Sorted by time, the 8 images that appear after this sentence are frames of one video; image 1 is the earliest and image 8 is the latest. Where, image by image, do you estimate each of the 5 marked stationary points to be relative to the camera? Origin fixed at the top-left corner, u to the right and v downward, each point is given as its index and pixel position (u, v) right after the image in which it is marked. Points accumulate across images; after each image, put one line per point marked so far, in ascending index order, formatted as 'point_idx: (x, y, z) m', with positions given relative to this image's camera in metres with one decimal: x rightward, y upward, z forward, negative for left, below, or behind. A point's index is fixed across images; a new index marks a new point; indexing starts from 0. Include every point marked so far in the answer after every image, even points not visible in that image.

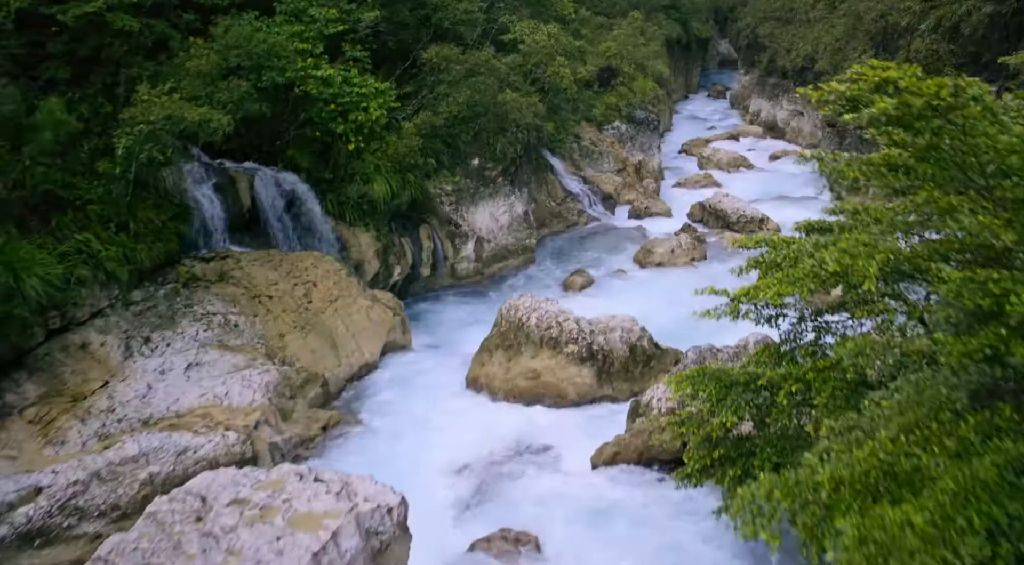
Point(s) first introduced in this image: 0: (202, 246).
0: (-5.5, +0.6, +13.5) m
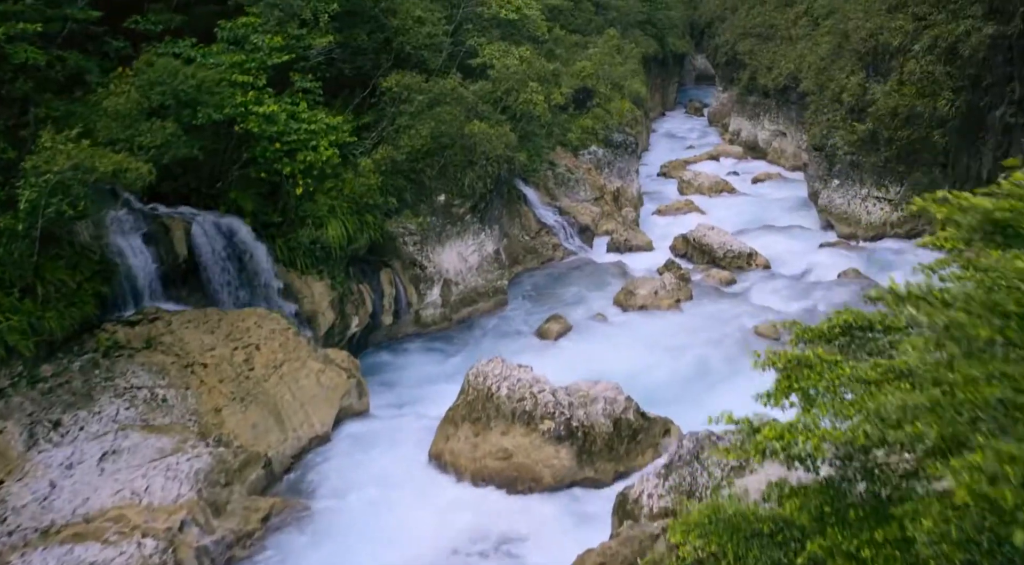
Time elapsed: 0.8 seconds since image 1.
0: (-6.0, -0.4, +11.9) m
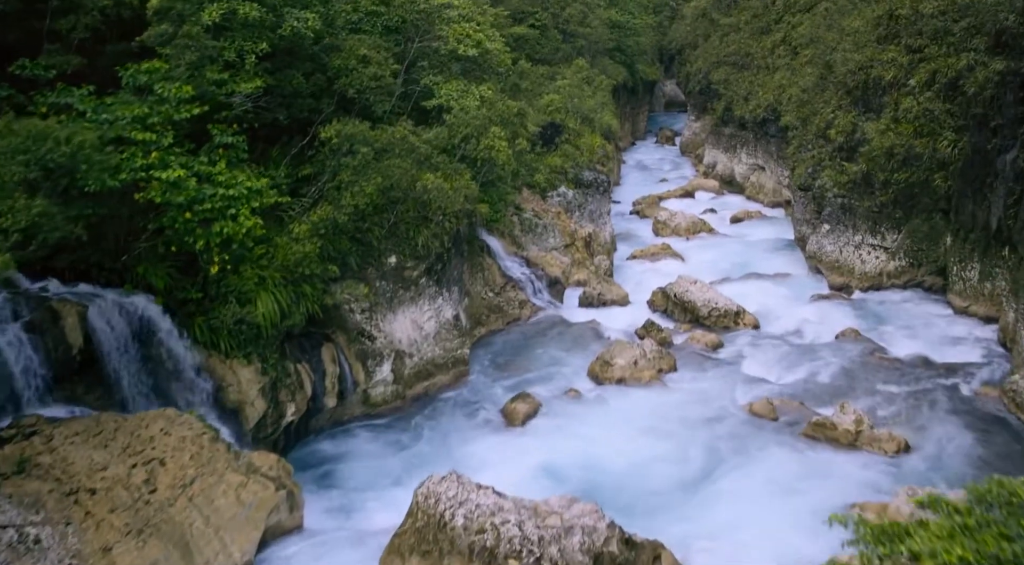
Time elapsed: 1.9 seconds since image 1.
0: (-6.5, -1.7, +9.8) m
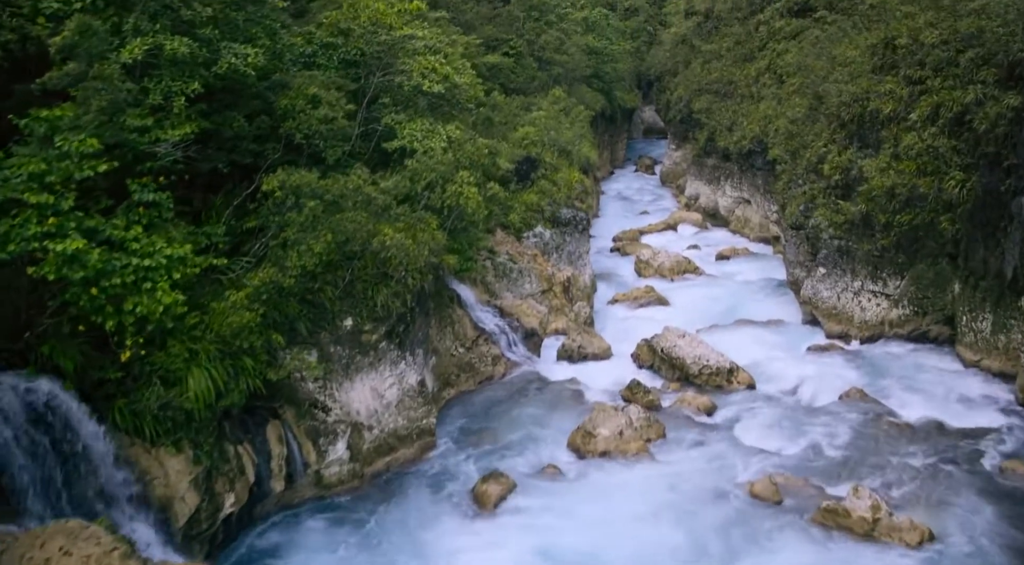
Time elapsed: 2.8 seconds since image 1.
0: (-6.9, -2.7, +8.0) m
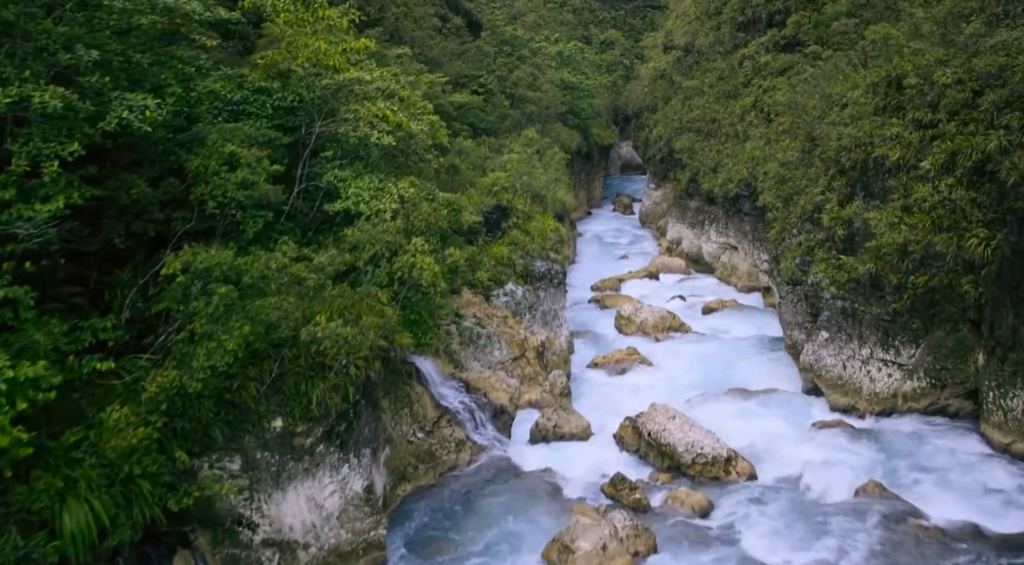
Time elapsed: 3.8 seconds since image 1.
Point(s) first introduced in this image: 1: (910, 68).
0: (-7.3, -3.8, +5.8) m
1: (+8.2, +4.4, +15.5) m
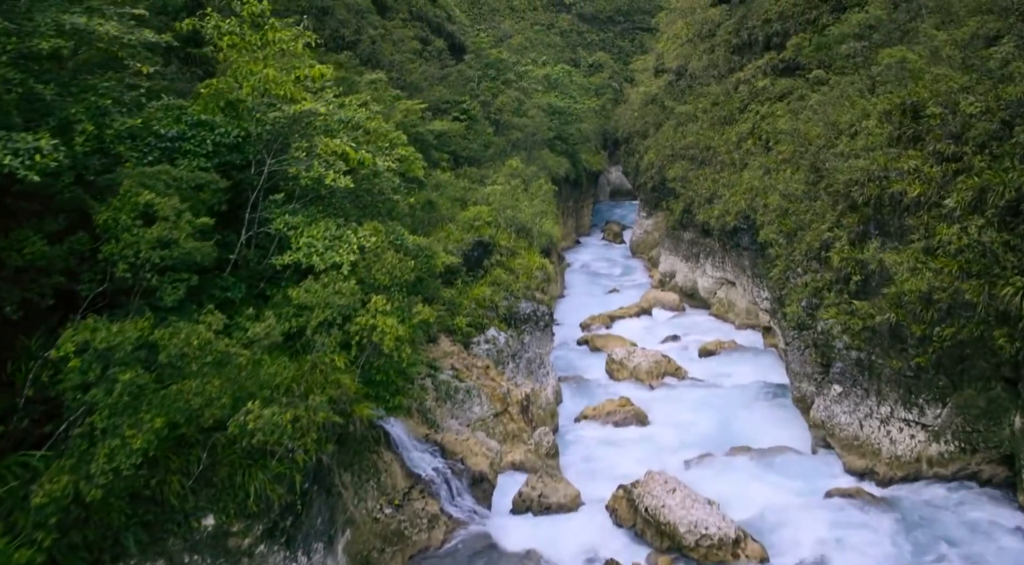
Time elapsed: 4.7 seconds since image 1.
0: (-7.5, -4.6, +4.1) m
1: (+7.8, +3.5, +14.2) m
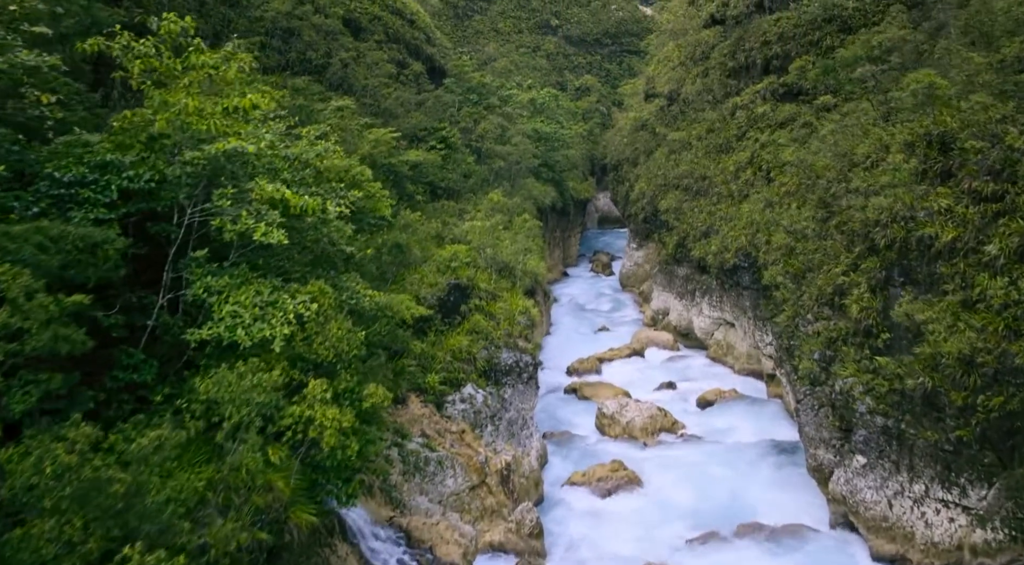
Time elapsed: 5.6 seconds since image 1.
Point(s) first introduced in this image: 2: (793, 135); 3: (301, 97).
0: (-7.7, -5.2, +2.0) m
1: (+7.4, +2.6, +12.6) m
2: (+7.0, +3.7, +18.8) m
3: (-4.7, +4.1, +16.9) m
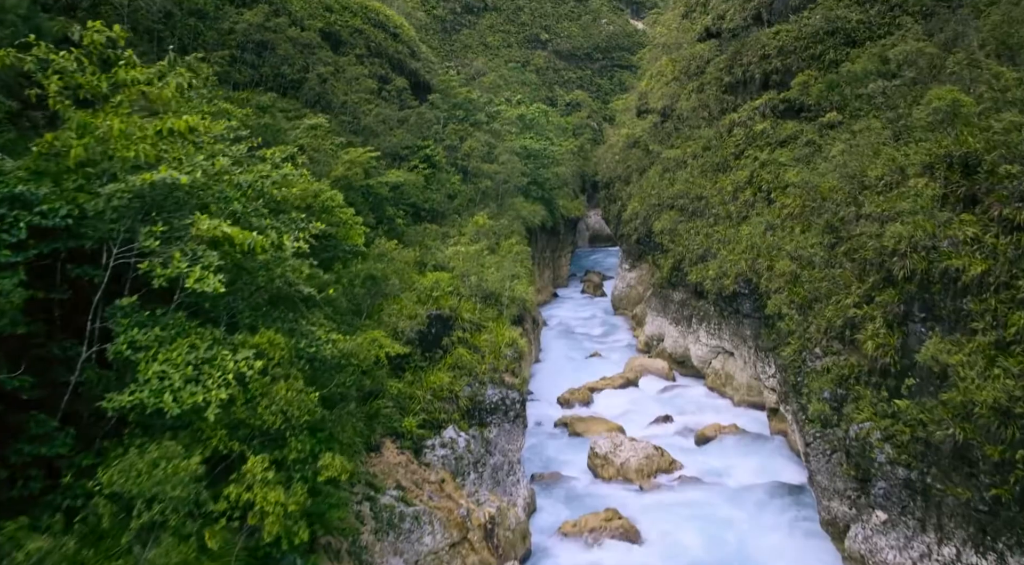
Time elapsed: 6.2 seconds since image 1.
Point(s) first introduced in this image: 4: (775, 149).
0: (-7.8, -5.7, +0.7) m
1: (+7.1, +2.1, +11.6) m
2: (+6.6, +3.0, +17.8) m
3: (-5.0, +3.5, +15.7) m
4: (+6.5, +3.3, +18.9) m
